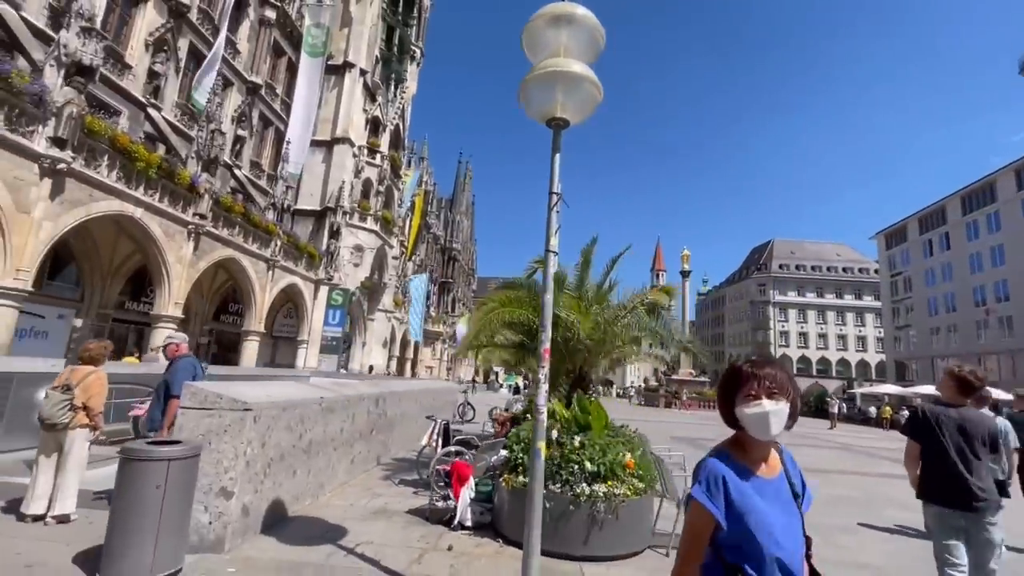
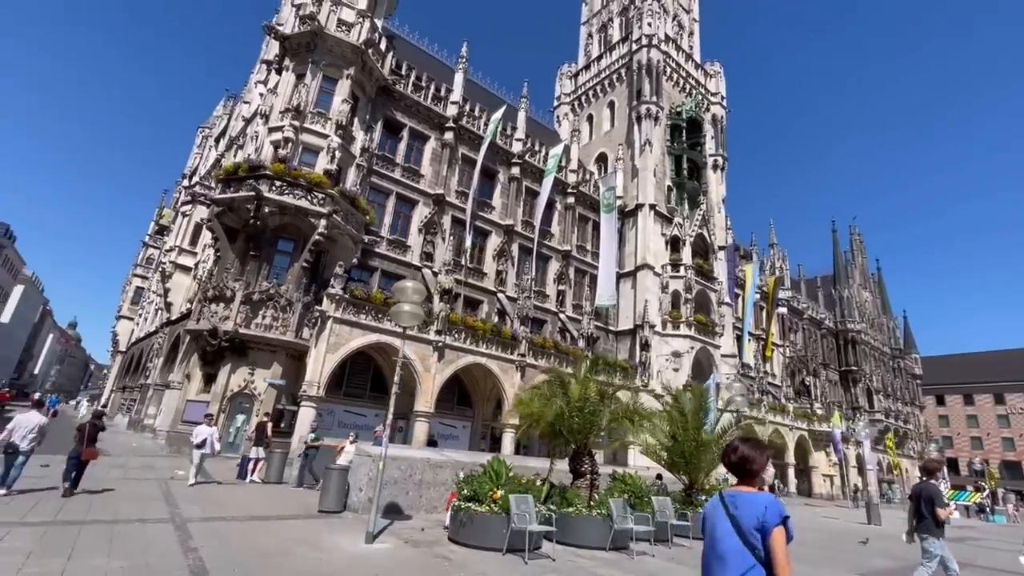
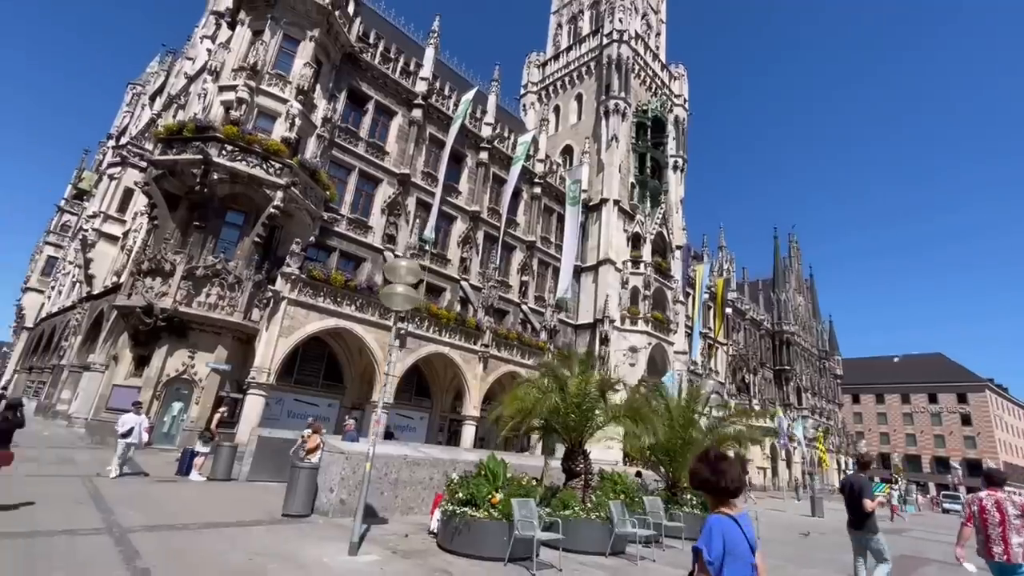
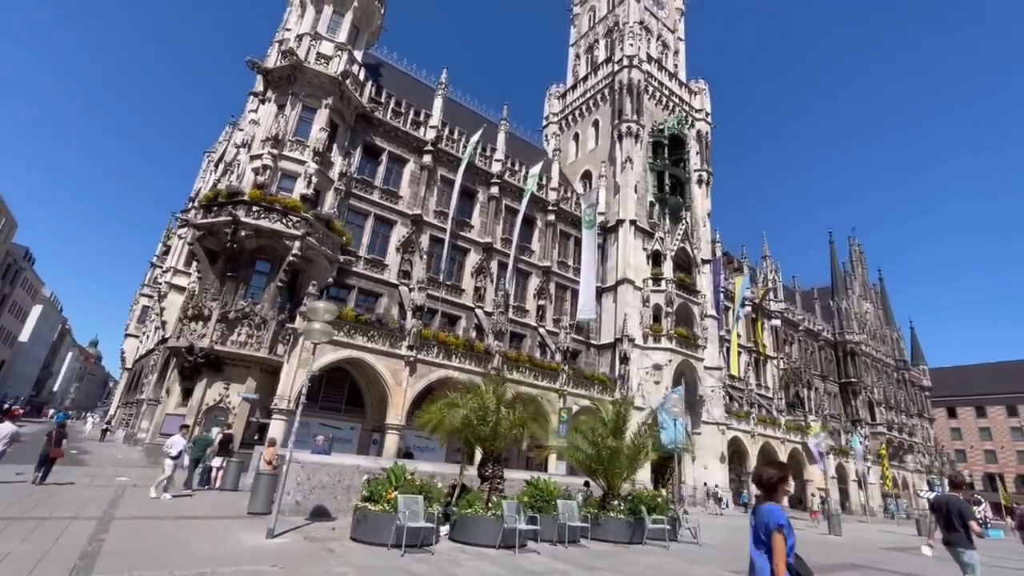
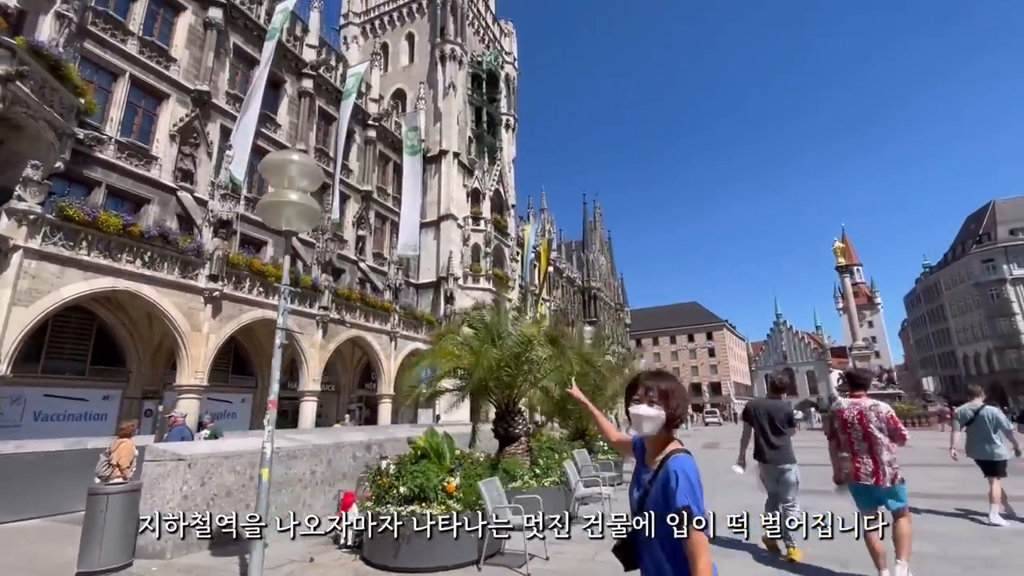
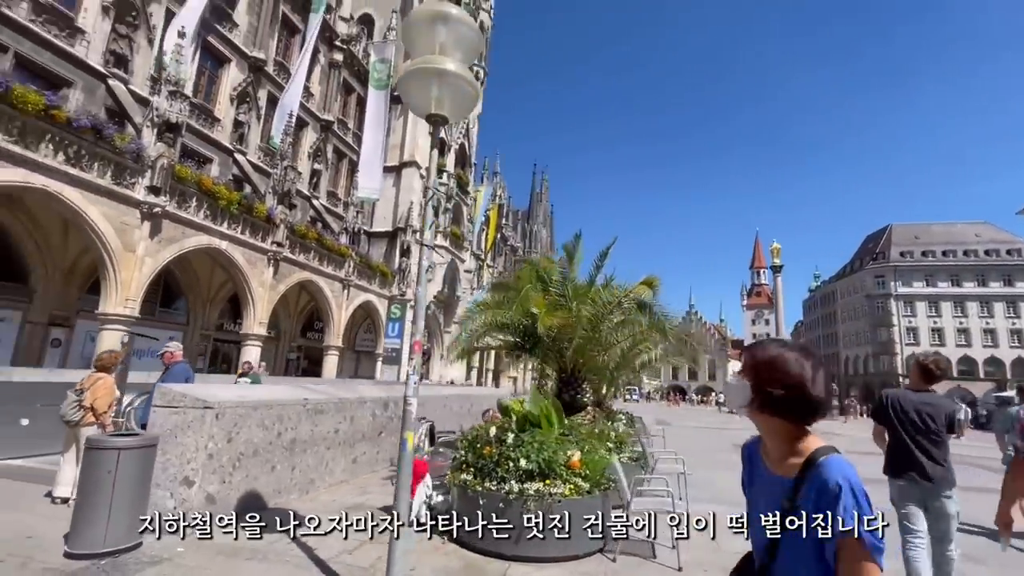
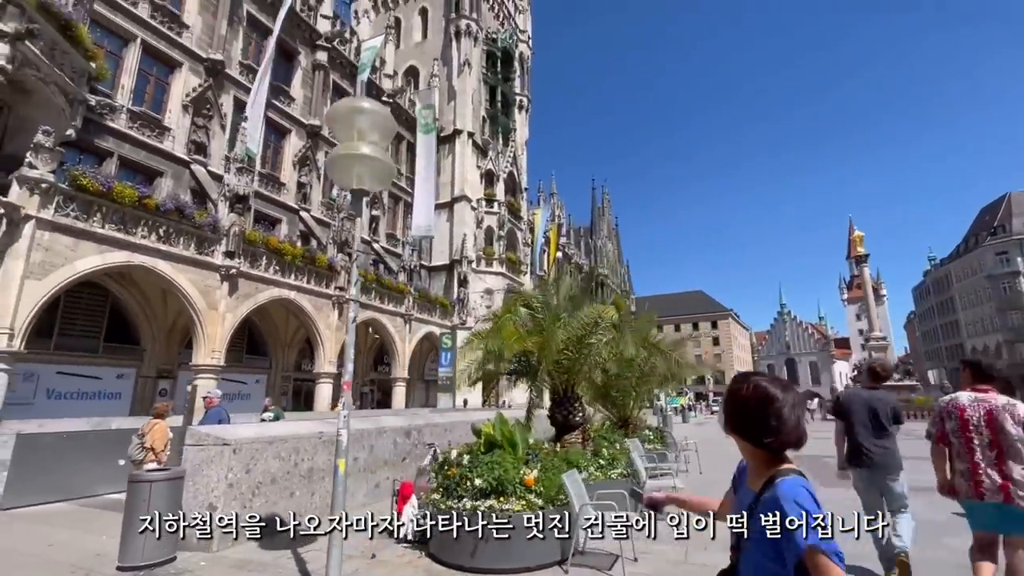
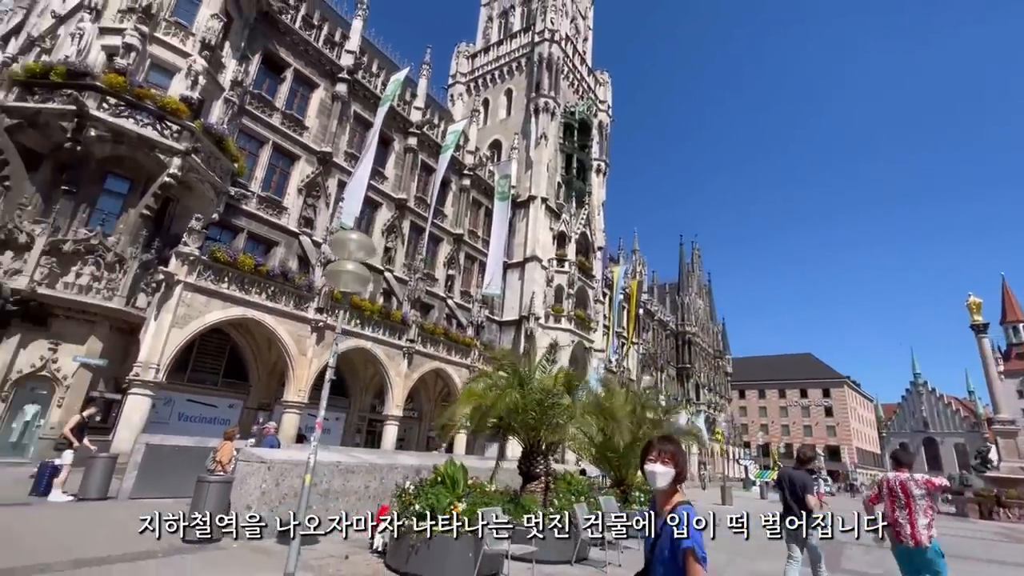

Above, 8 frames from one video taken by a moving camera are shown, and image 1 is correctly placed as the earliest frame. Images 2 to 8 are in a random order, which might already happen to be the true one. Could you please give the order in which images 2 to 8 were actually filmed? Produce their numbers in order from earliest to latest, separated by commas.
6, 7, 5, 8, 3, 2, 4
